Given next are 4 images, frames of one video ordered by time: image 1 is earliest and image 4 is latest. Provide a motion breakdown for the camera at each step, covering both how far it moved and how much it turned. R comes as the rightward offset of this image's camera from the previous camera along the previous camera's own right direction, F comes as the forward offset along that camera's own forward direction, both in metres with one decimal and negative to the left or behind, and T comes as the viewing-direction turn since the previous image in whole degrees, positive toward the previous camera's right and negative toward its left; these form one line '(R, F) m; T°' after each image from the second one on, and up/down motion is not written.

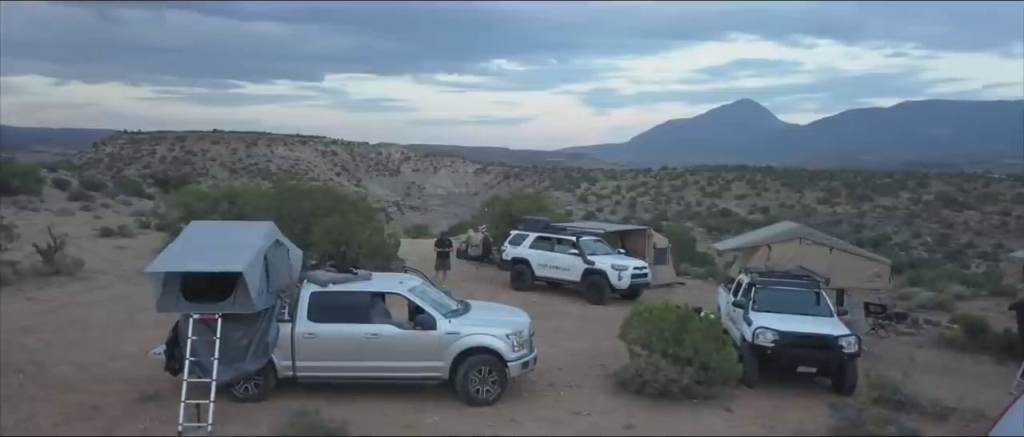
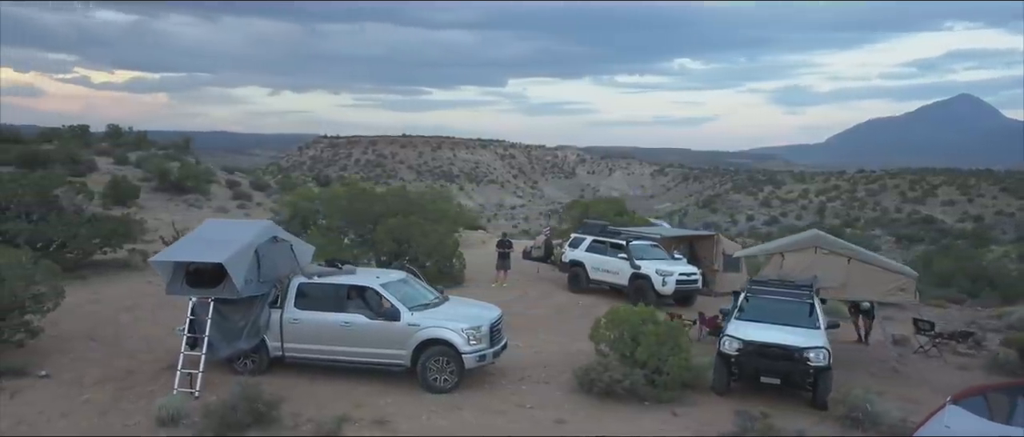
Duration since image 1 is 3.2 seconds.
(+3.1, -0.4) m; -13°
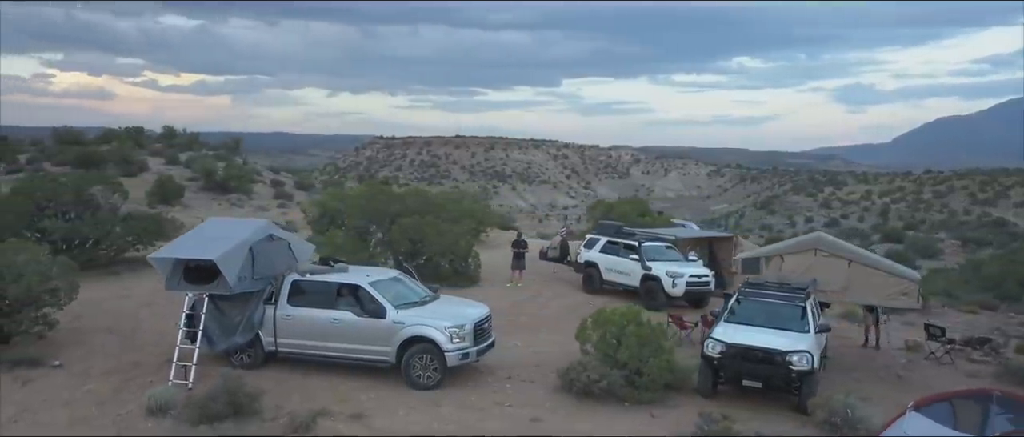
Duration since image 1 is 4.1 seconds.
(+1.0, -0.1) m; -4°
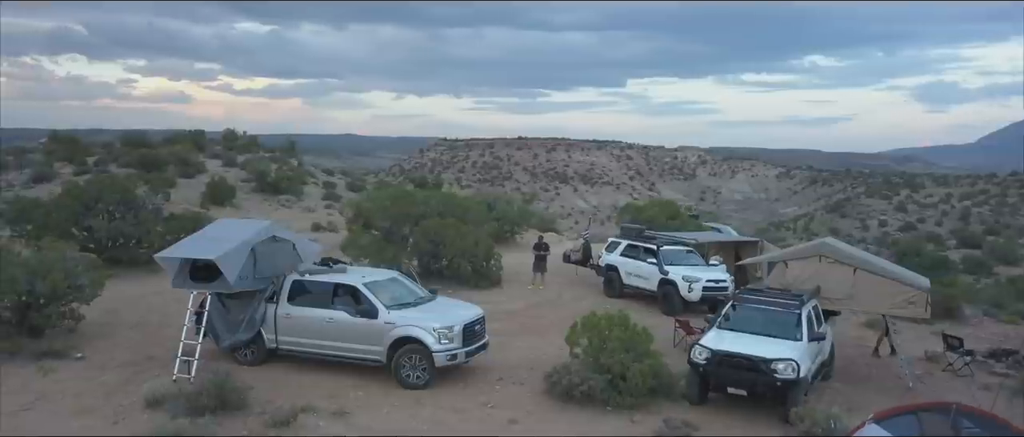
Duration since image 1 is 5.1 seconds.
(+1.1, -0.1) m; -5°
